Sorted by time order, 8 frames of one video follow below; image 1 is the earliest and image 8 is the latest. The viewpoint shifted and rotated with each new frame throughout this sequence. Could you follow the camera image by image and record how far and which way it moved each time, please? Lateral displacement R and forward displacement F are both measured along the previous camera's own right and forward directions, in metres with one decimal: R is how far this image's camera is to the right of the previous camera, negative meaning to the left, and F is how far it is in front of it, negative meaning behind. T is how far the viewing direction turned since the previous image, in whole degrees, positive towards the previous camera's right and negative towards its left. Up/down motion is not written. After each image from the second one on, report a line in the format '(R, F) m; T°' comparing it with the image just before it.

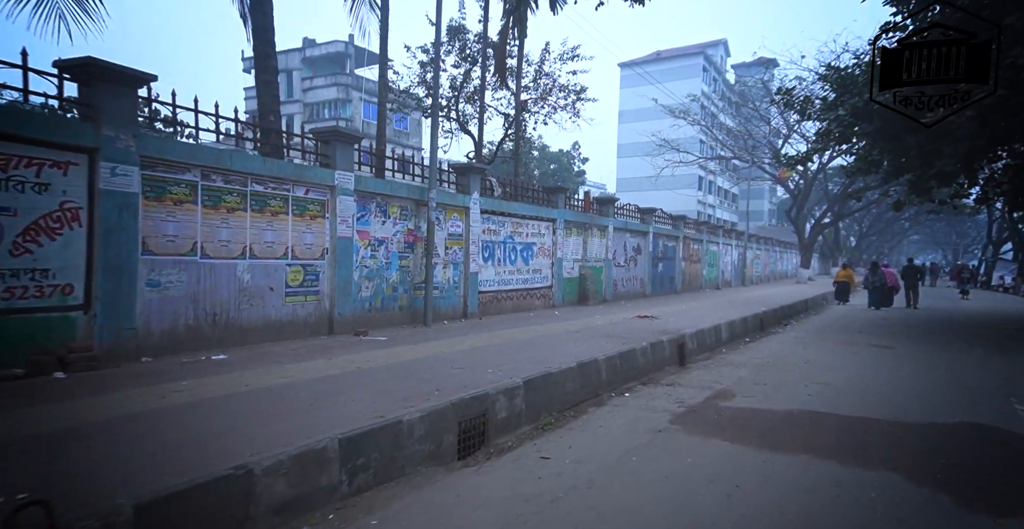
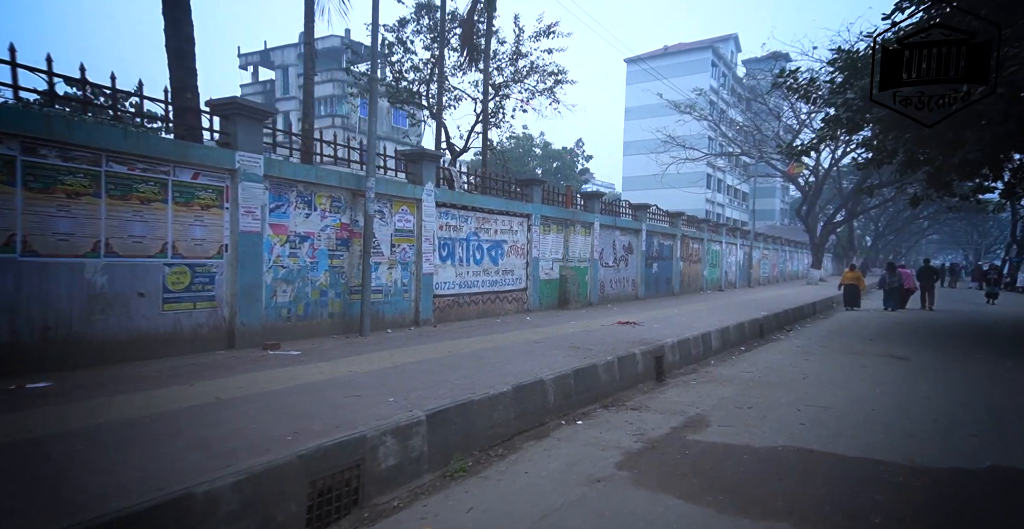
(+0.5, +0.9) m; -1°
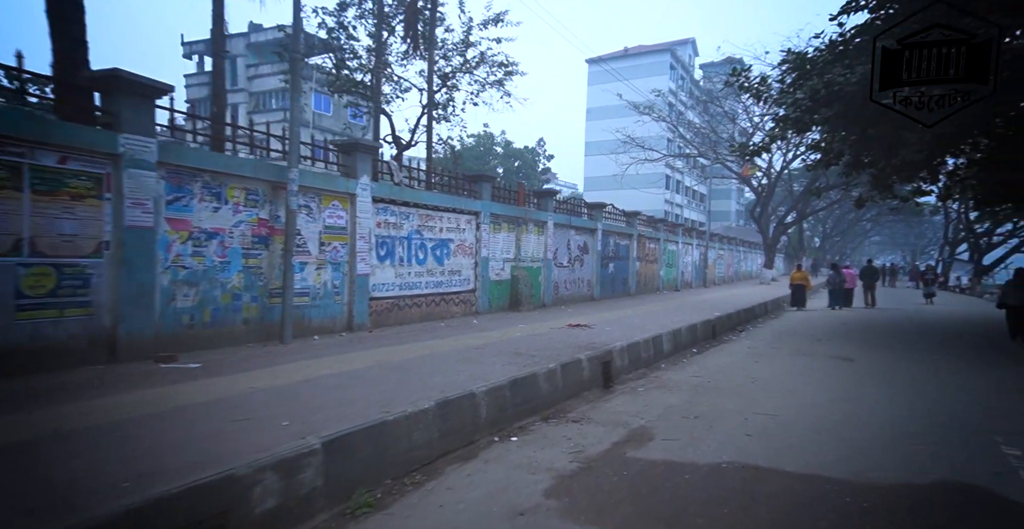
(+0.2, +0.4) m; +4°
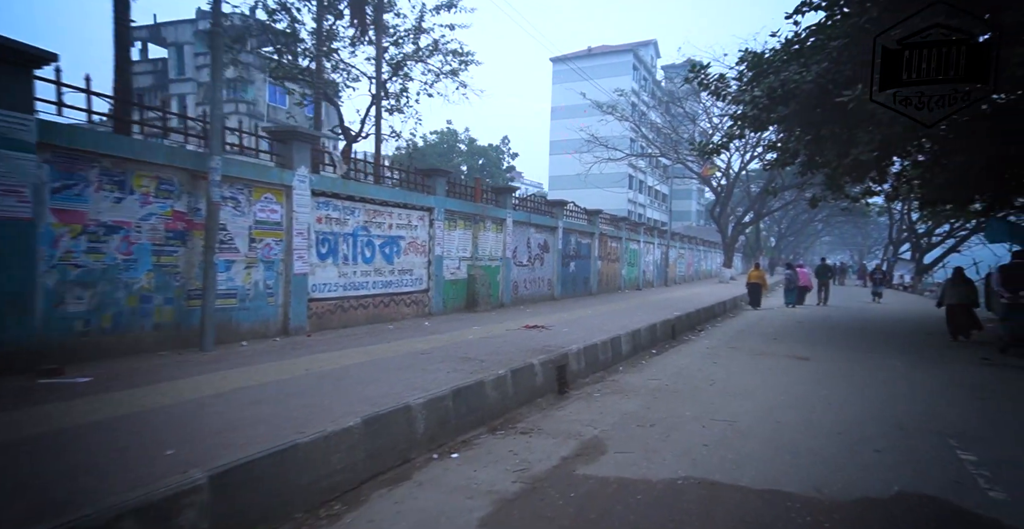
(+0.1, +0.4) m; +3°
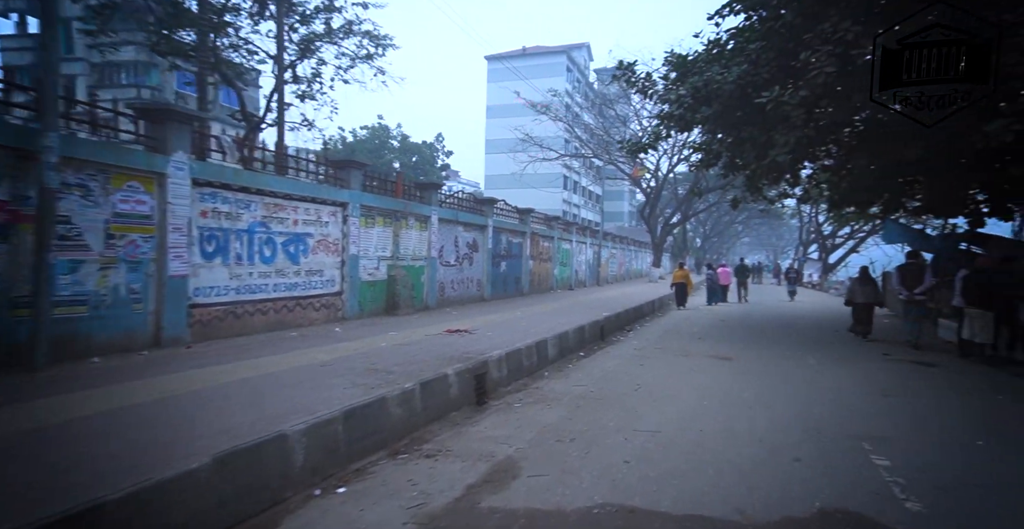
(+0.2, +0.5) m; +6°
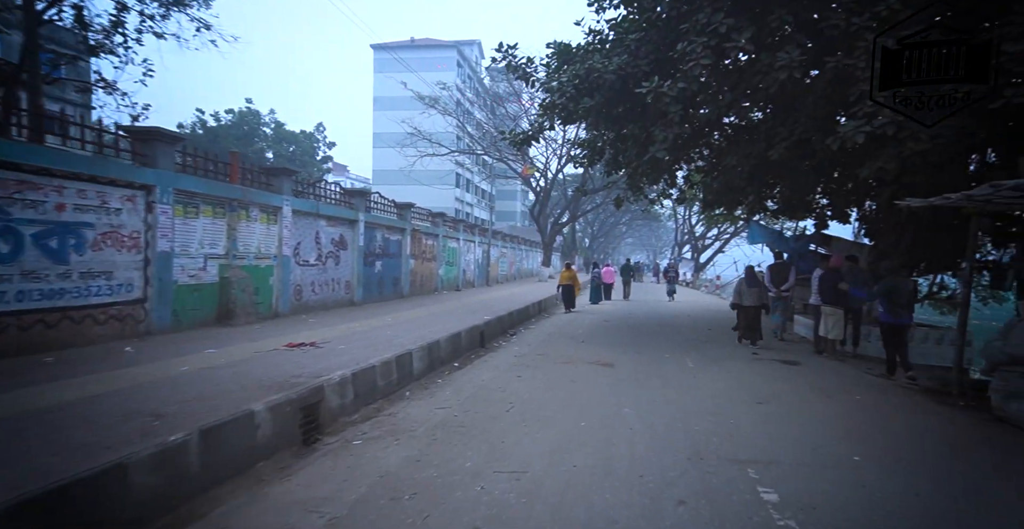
(+0.4, +1.1) m; +10°
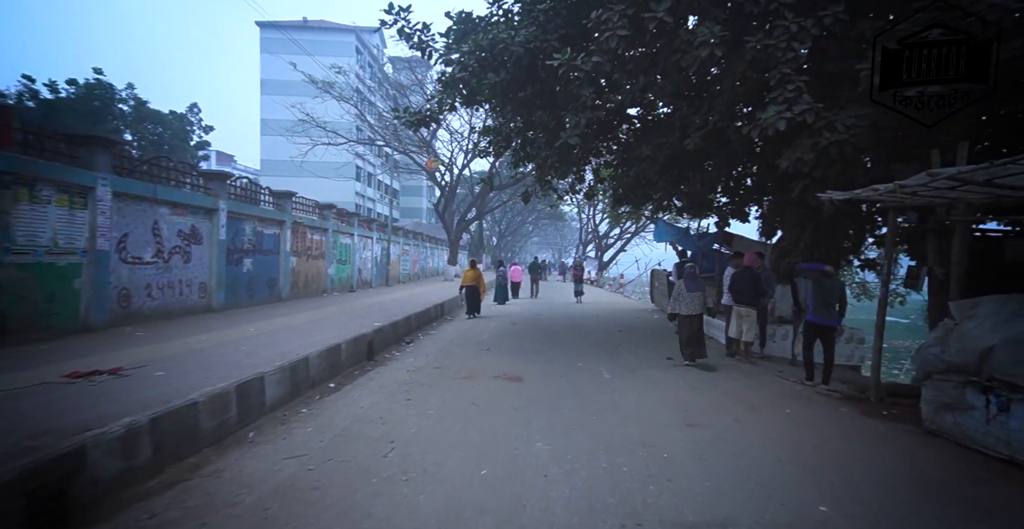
(+0.2, +1.6) m; +9°
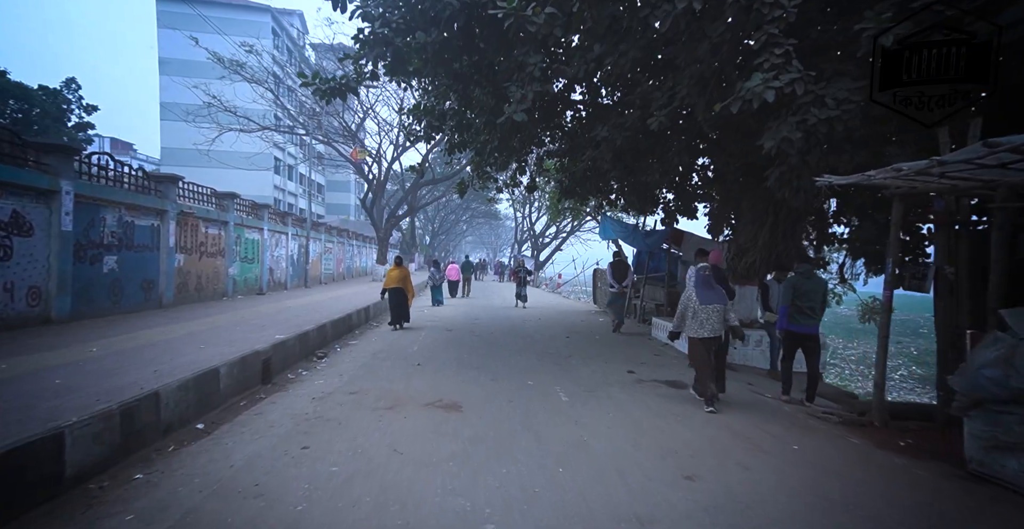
(0.0, +2.1) m; +6°
